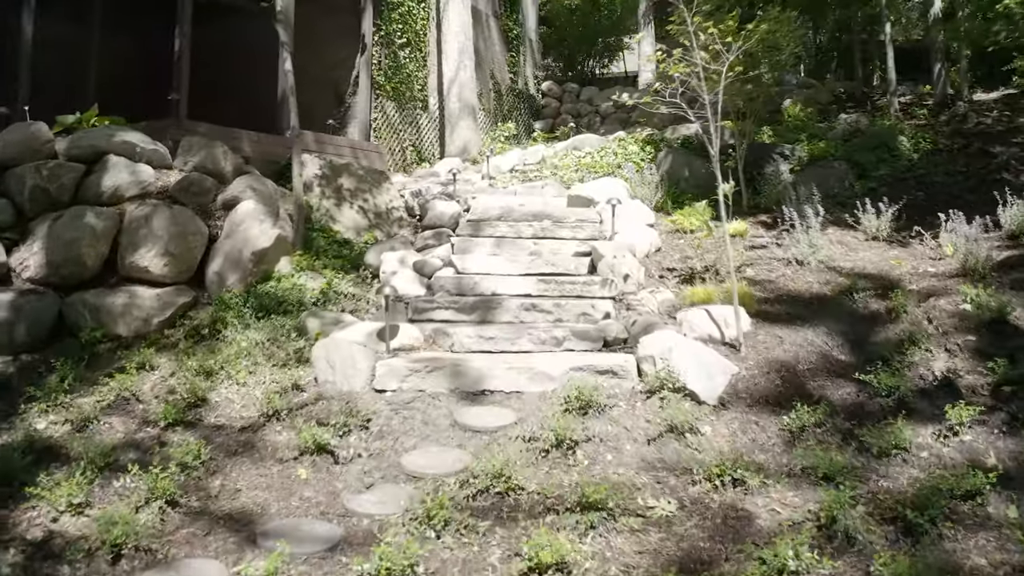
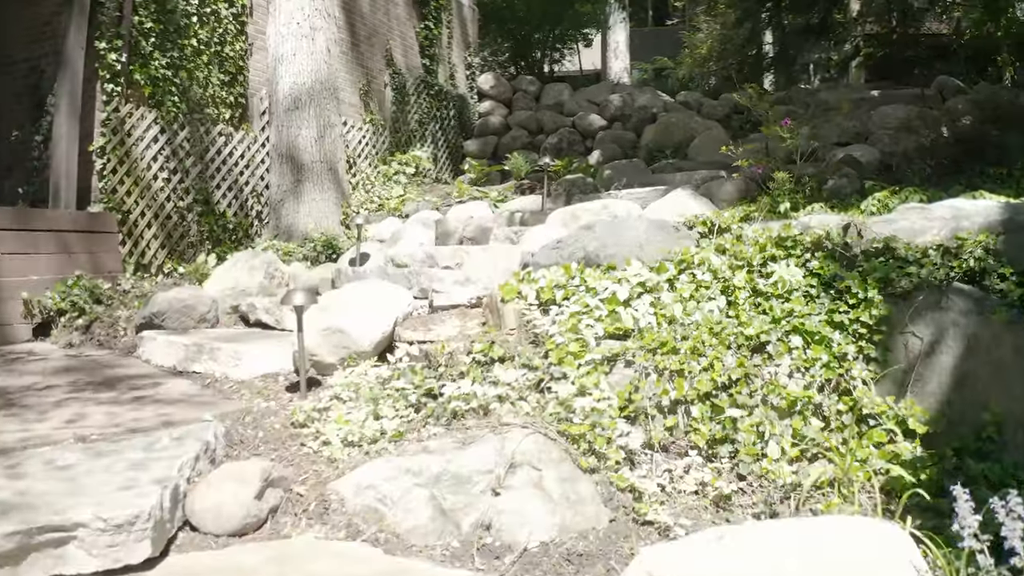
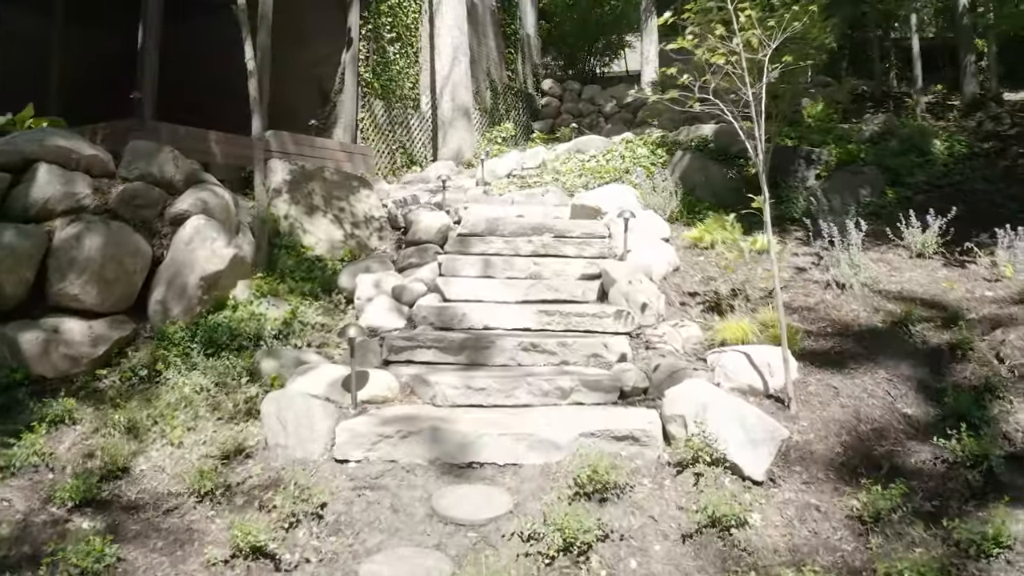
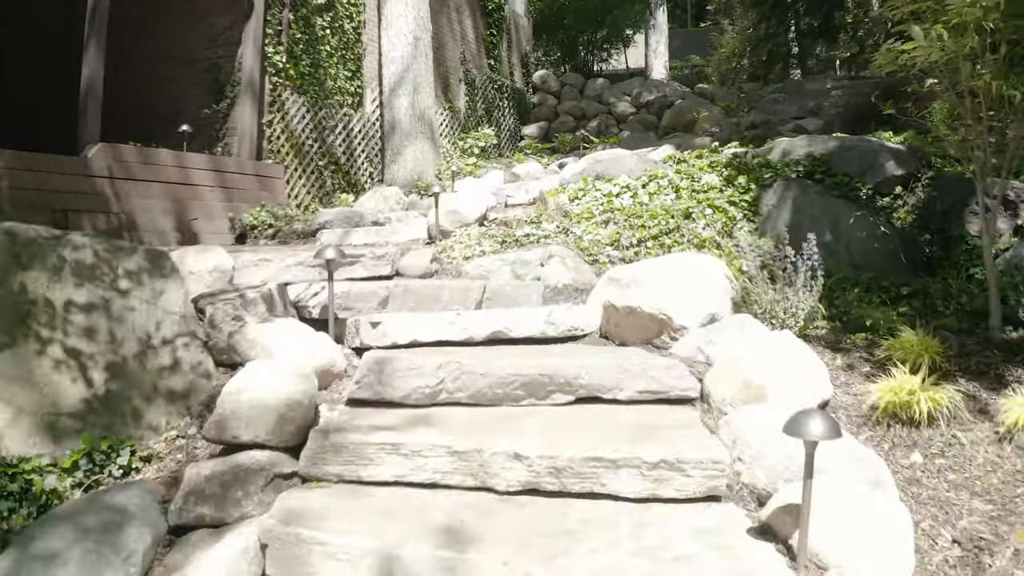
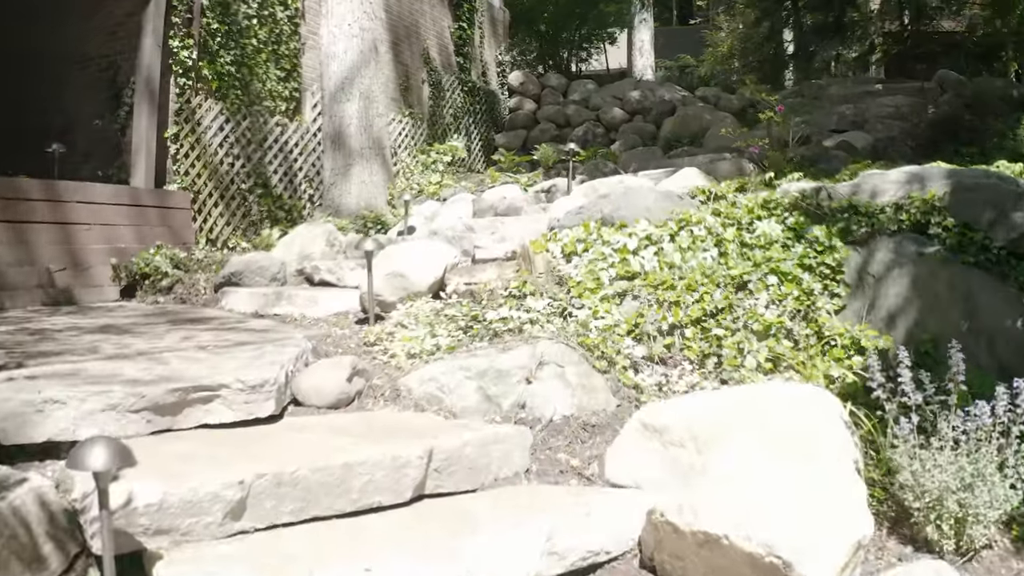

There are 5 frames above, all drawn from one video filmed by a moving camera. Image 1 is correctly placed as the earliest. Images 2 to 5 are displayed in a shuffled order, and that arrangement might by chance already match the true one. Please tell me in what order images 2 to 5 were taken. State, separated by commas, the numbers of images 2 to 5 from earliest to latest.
3, 4, 5, 2
